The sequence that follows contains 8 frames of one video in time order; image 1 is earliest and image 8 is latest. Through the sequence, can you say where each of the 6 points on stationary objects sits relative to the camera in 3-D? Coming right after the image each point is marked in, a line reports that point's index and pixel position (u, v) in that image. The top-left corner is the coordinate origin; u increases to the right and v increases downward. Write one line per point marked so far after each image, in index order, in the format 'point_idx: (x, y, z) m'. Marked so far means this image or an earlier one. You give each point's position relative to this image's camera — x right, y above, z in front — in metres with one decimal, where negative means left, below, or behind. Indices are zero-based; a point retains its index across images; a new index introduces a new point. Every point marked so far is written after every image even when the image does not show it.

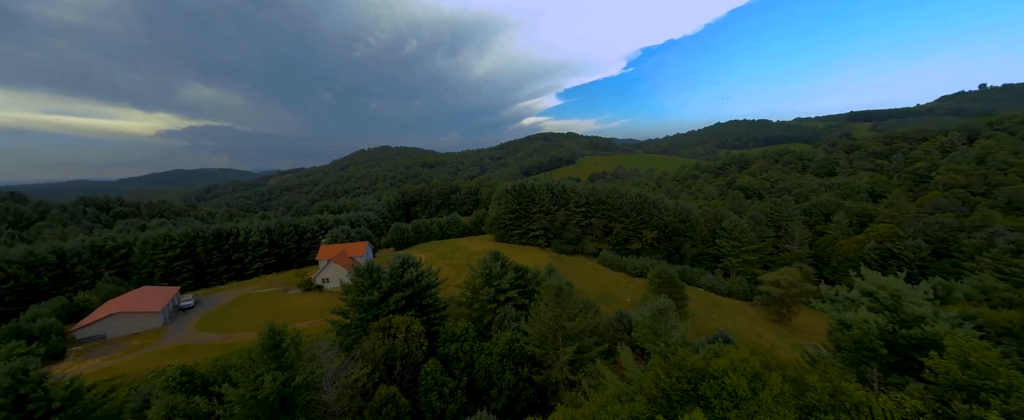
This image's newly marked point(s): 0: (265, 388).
0: (-11.5, -8.5, +15.6) m
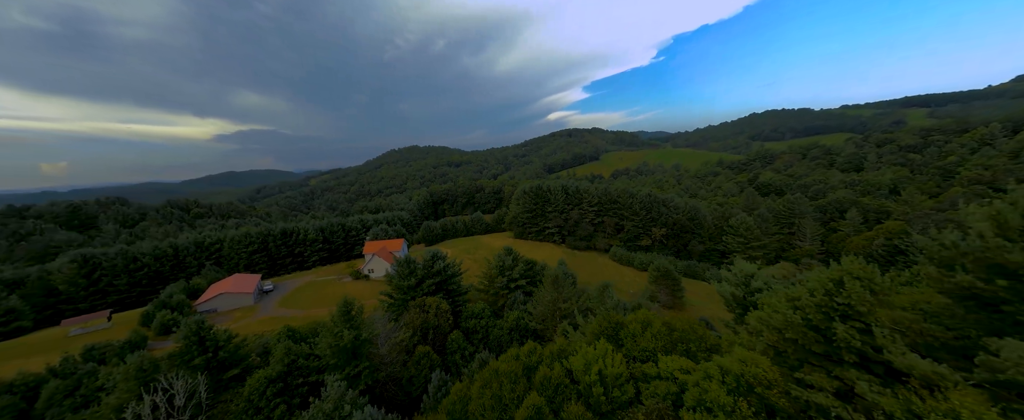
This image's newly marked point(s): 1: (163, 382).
0: (-11.6, -9.2, +23.3) m
1: (-20.3, -10.0, +19.2) m
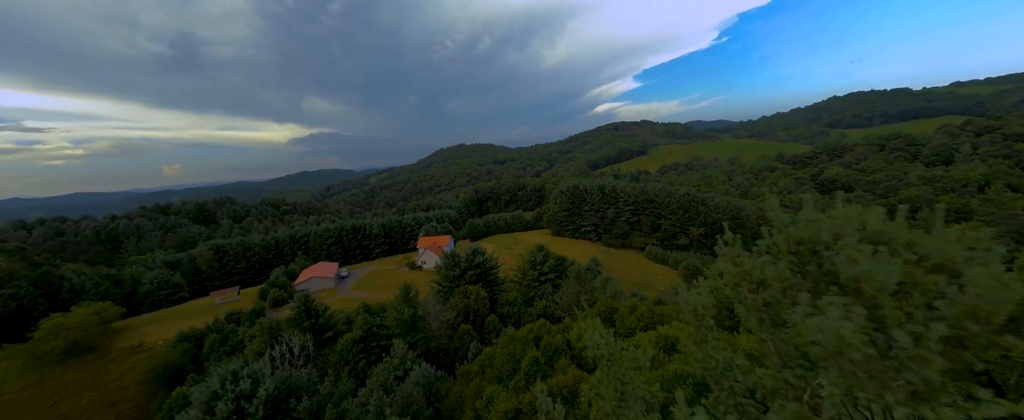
0: (-9.5, -9.6, +30.1) m
1: (-18.7, -10.4, +27.3) m
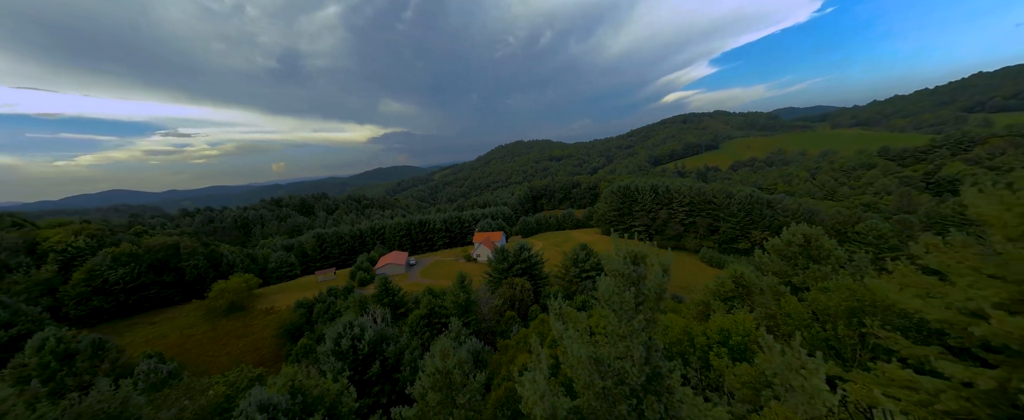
0: (-5.4, -9.8, +36.3) m
1: (-15.0, -10.5, +35.1) m
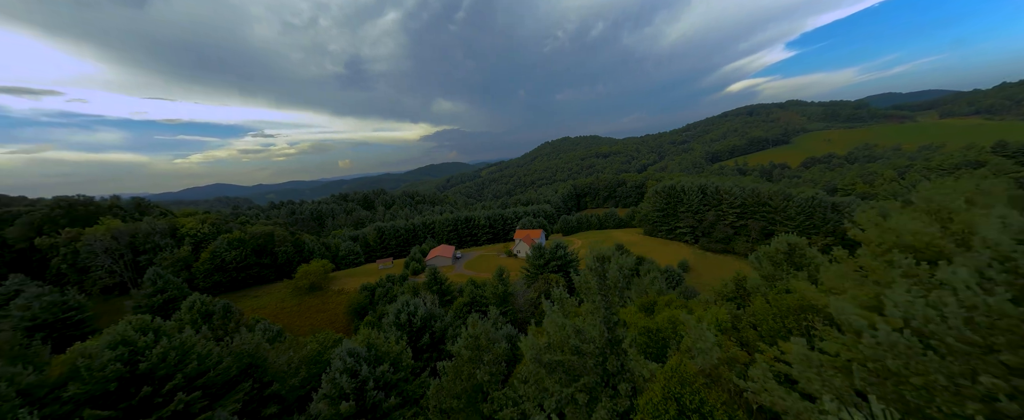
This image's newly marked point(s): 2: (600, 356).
0: (-1.4, -9.8, +40.3) m
1: (-11.0, -10.3, +40.5) m
2: (+2.8, -4.5, +10.3) m
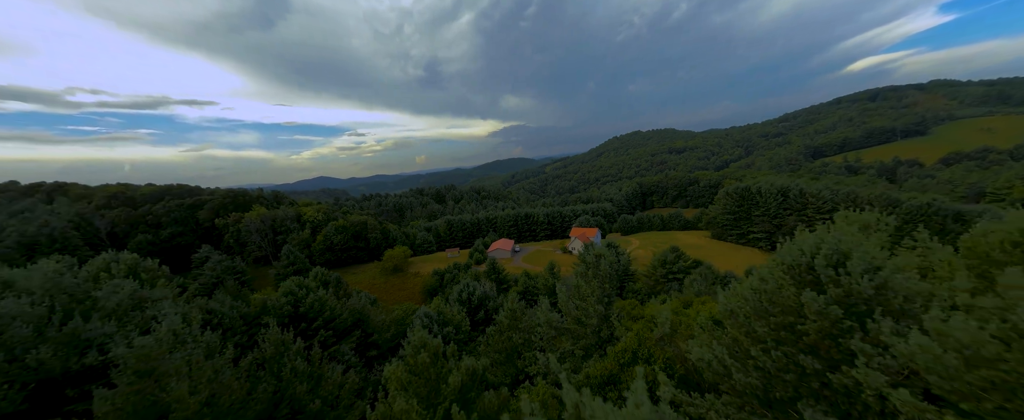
0: (+5.3, -9.8, +44.7) m
1: (-4.1, -10.0, +46.7) m
2: (+3.7, -5.1, +14.3) m
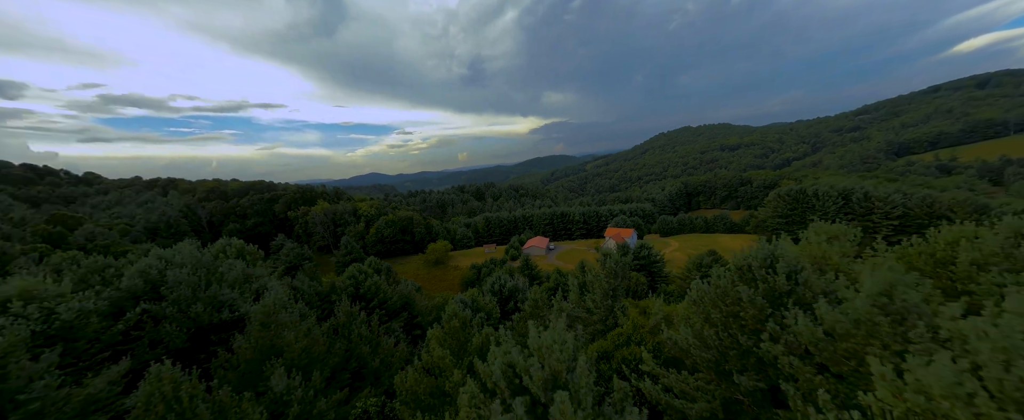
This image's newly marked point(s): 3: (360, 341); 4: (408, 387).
0: (+9.8, -9.9, +46.6) m
1: (+0.7, -9.8, +49.7) m
2: (+4.6, -5.3, +16.6) m
3: (-7.9, -6.8, +17.2) m
4: (-3.4, -5.7, +10.7) m
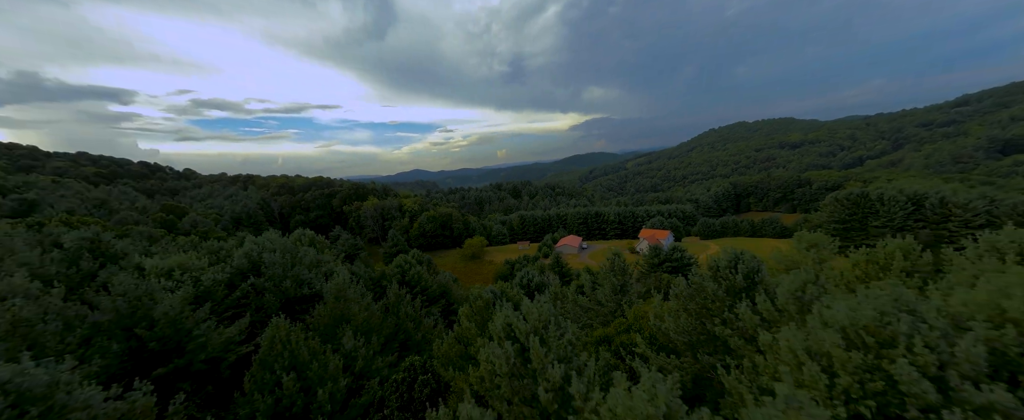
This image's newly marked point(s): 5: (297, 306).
0: (+14.3, -10.0, +48.0) m
1: (+5.6, -9.7, +52.1) m
2: (+5.8, -5.6, +18.7) m
3: (-6.6, -6.8, +20.8) m
4: (-2.9, -5.9, +13.8) m
5: (-12.8, -5.7, +19.7) m
